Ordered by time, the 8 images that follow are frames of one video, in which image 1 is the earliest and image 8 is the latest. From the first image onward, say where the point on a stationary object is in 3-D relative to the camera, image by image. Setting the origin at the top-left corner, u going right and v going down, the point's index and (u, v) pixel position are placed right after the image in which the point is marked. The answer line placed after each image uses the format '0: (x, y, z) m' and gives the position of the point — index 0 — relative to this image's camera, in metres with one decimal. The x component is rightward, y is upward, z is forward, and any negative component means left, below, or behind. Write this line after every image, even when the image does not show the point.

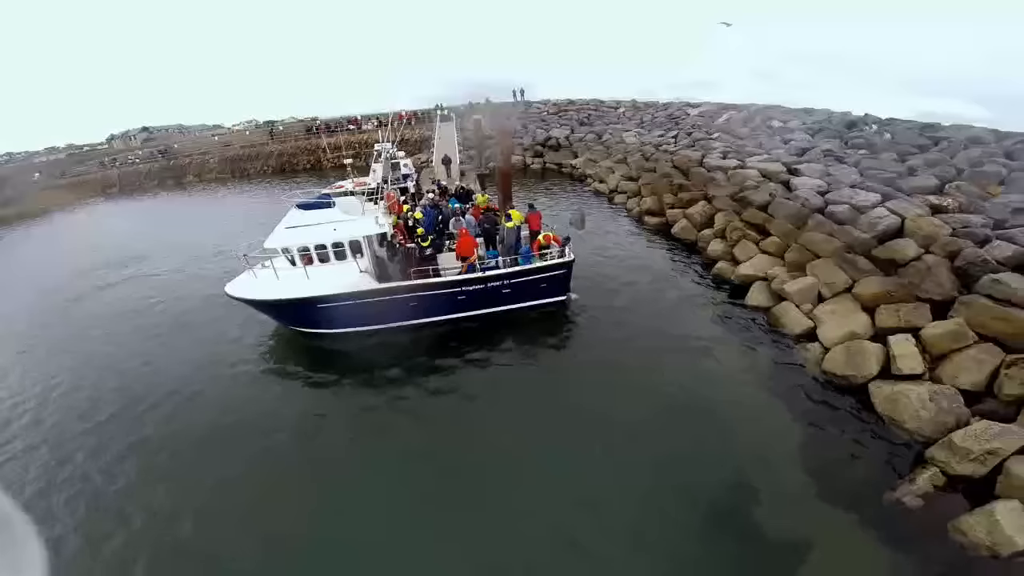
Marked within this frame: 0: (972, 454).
0: (+8.3, -3.2, +8.7) m
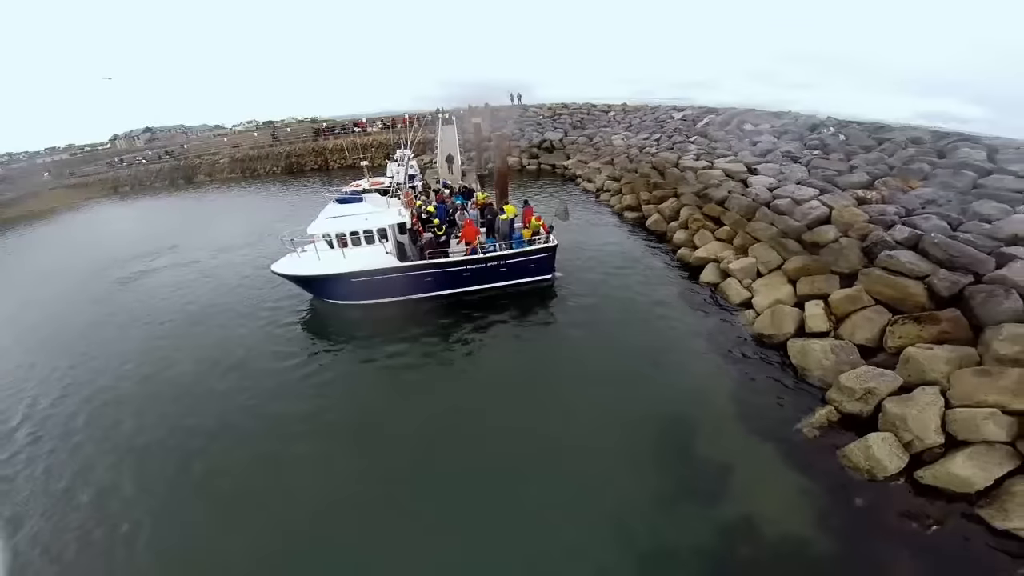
0: (+8.1, -2.5, +11.5) m
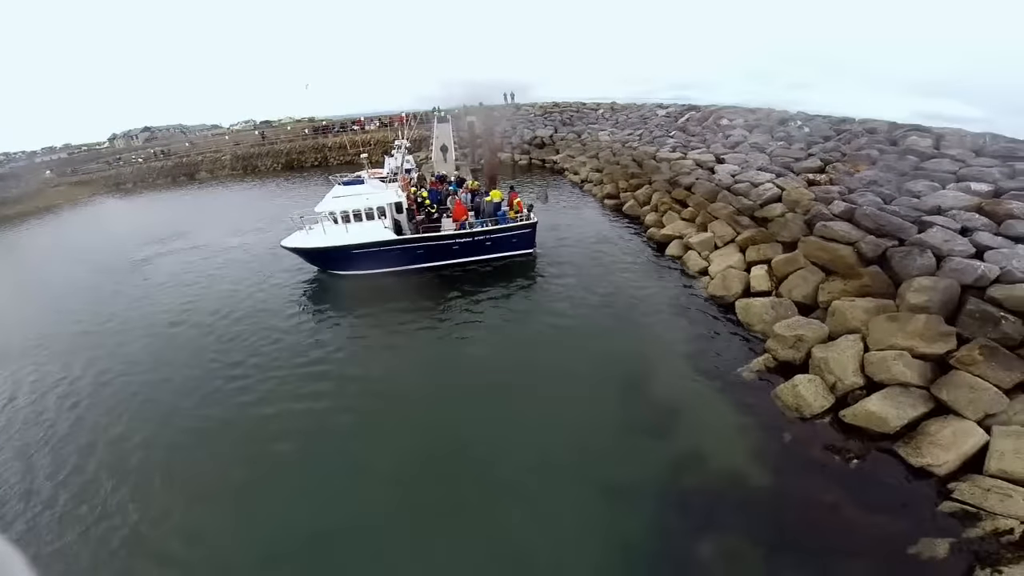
0: (+7.6, -1.5, +13.4) m
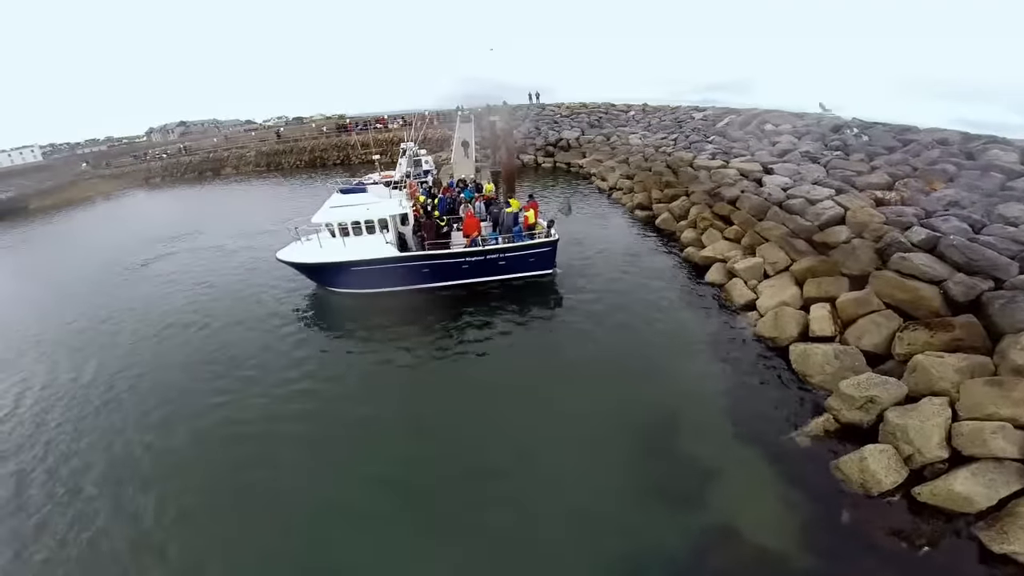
0: (+7.9, -2.6, +11.1) m
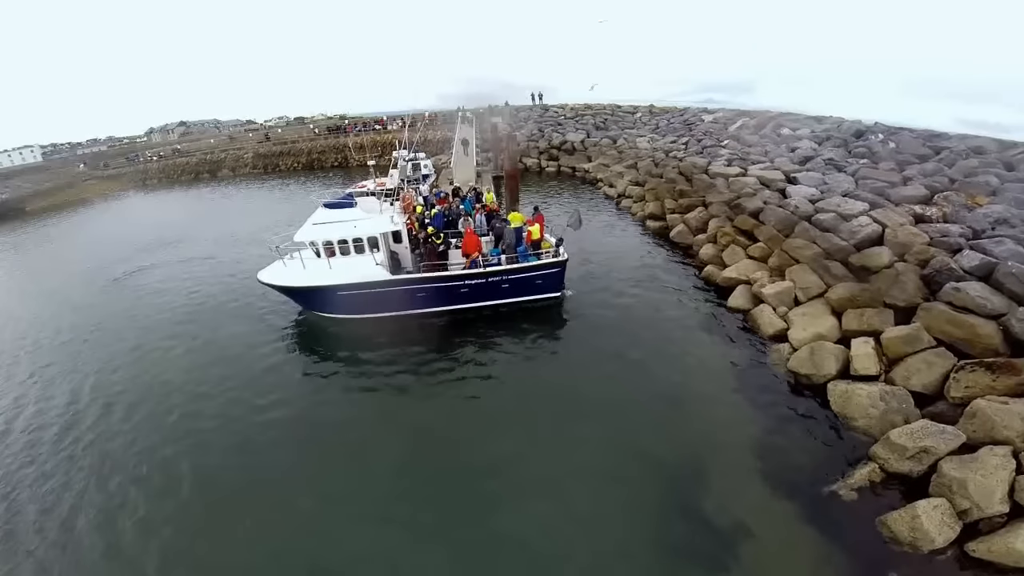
0: (+8.0, -3.3, +9.7) m
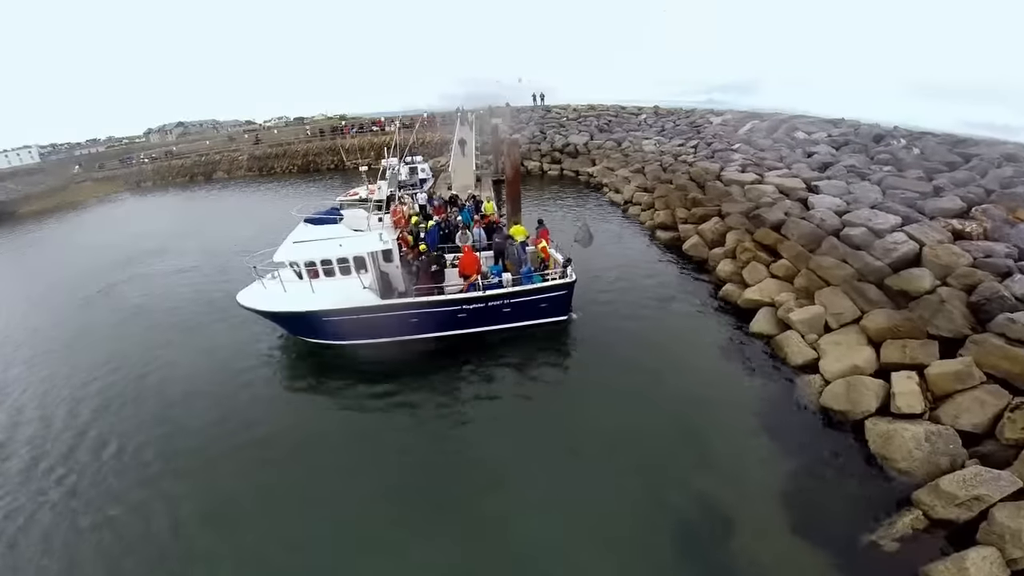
0: (+8.0, -3.9, +8.5) m
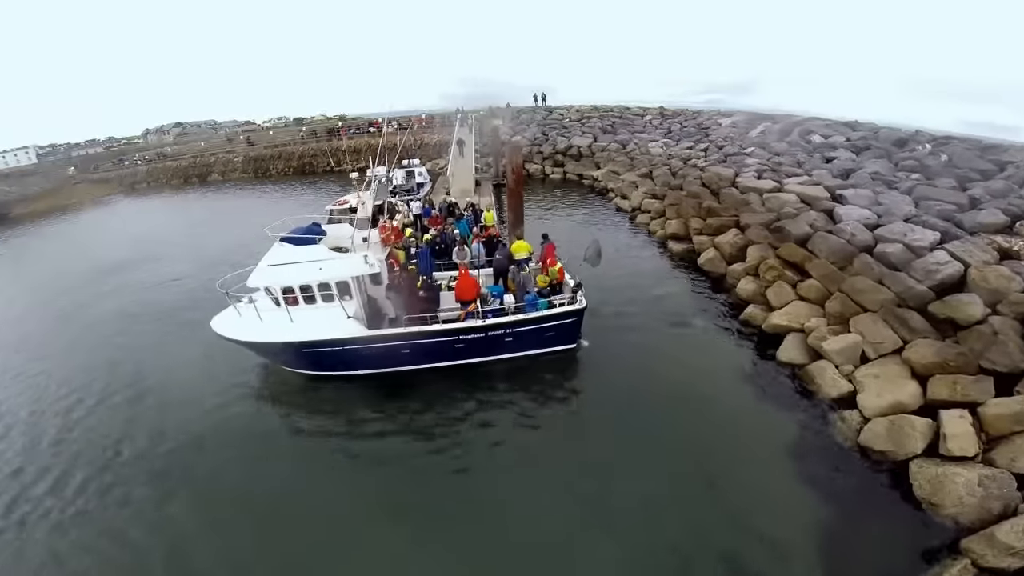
0: (+8.1, -4.5, +7.2) m
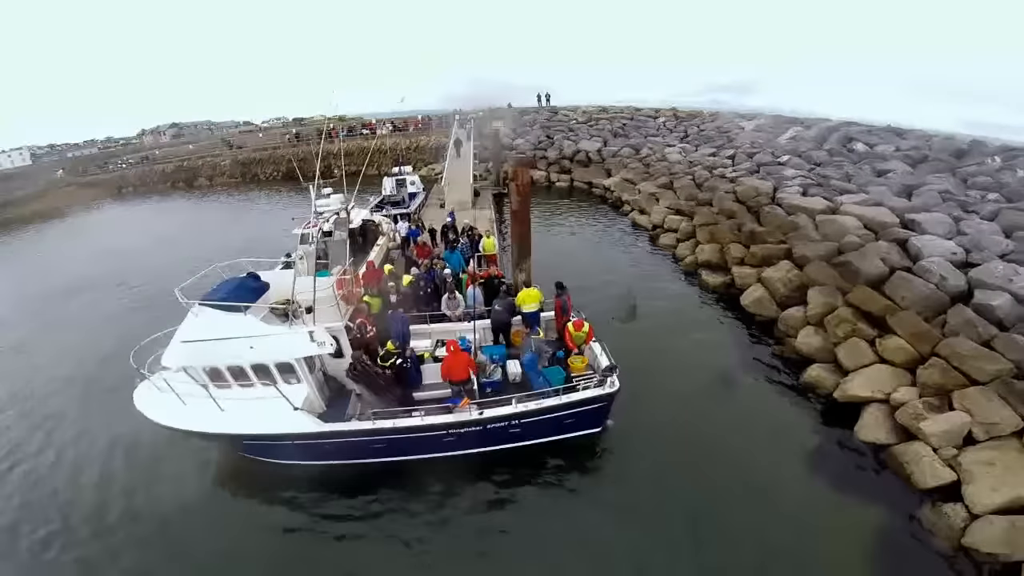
0: (+8.2, -5.7, +4.5) m
